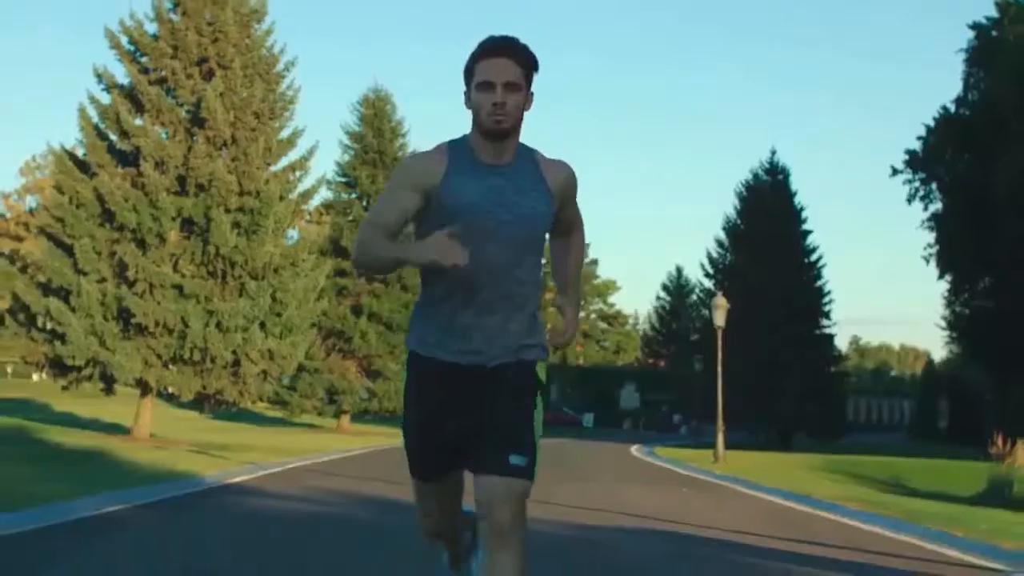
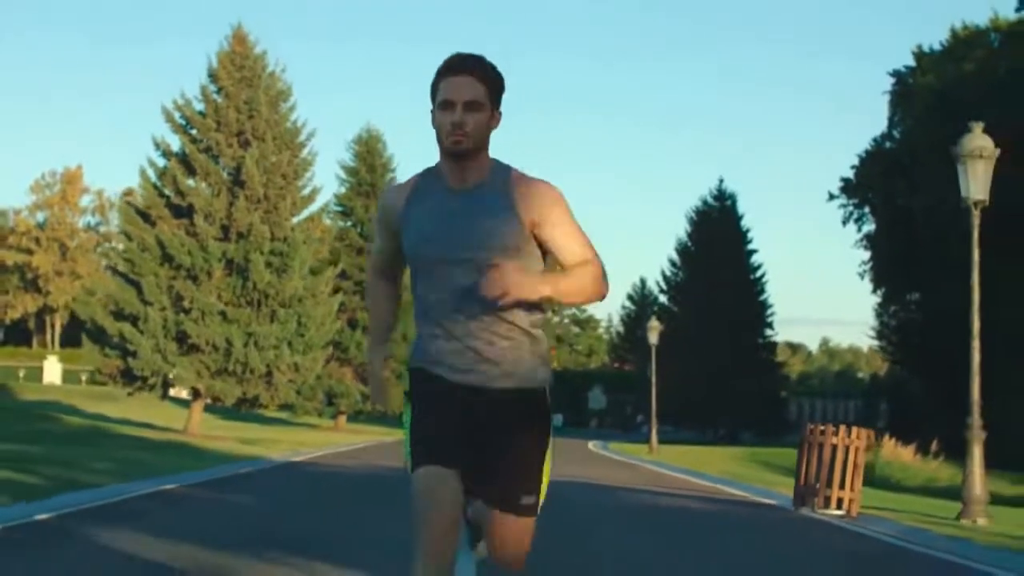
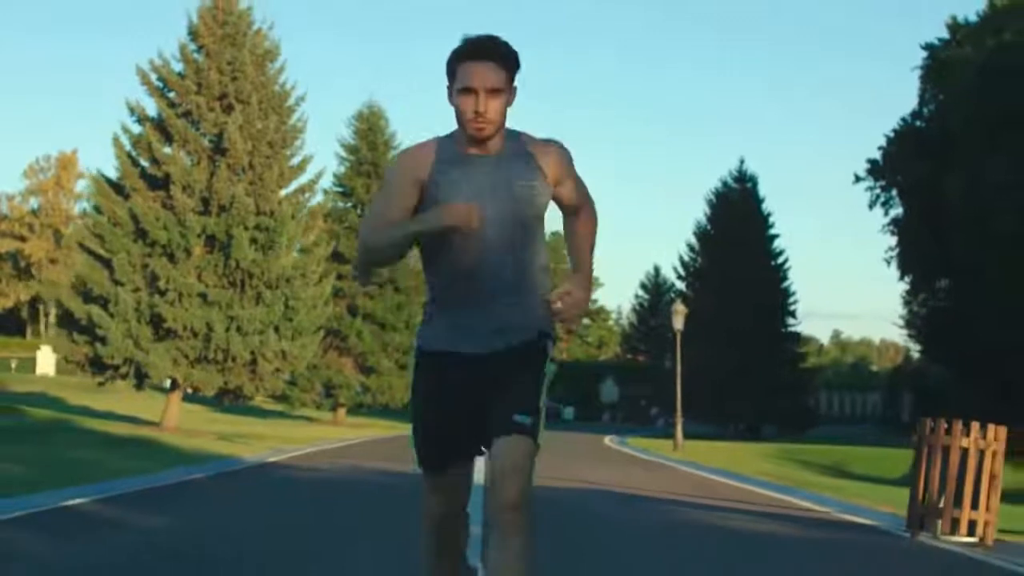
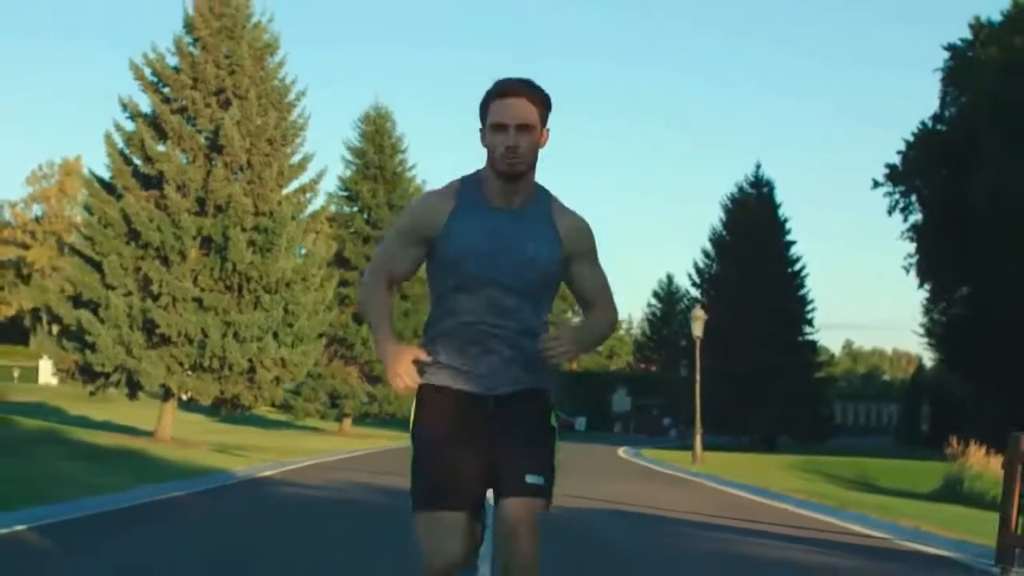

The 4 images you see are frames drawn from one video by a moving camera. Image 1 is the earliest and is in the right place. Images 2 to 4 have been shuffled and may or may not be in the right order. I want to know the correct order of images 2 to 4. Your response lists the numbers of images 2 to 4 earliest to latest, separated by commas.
4, 3, 2
